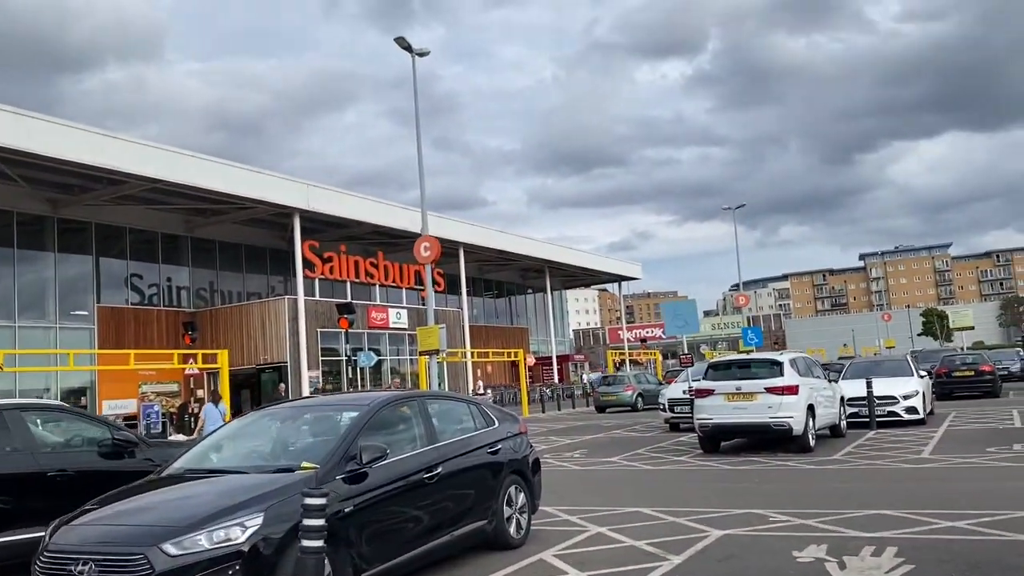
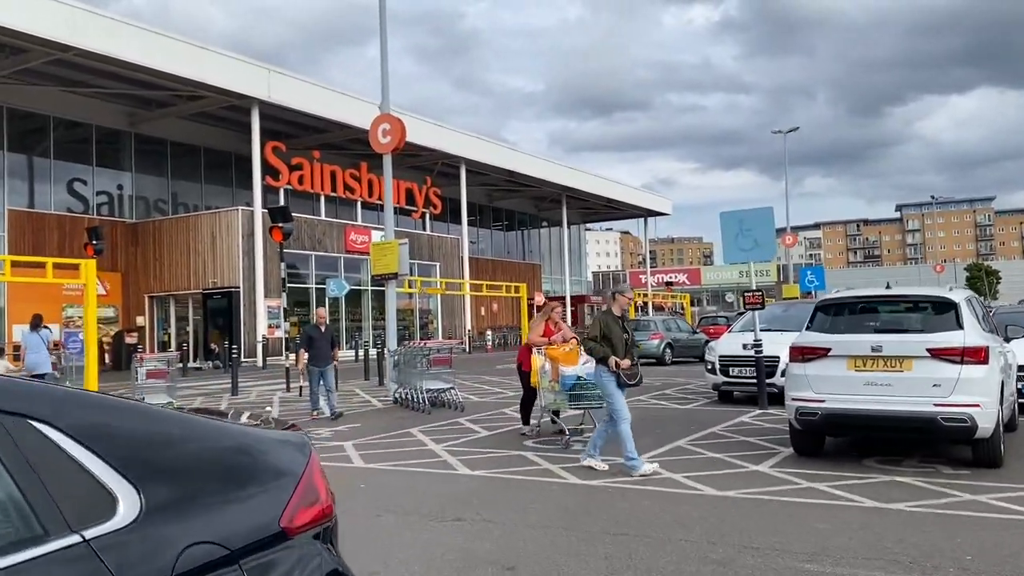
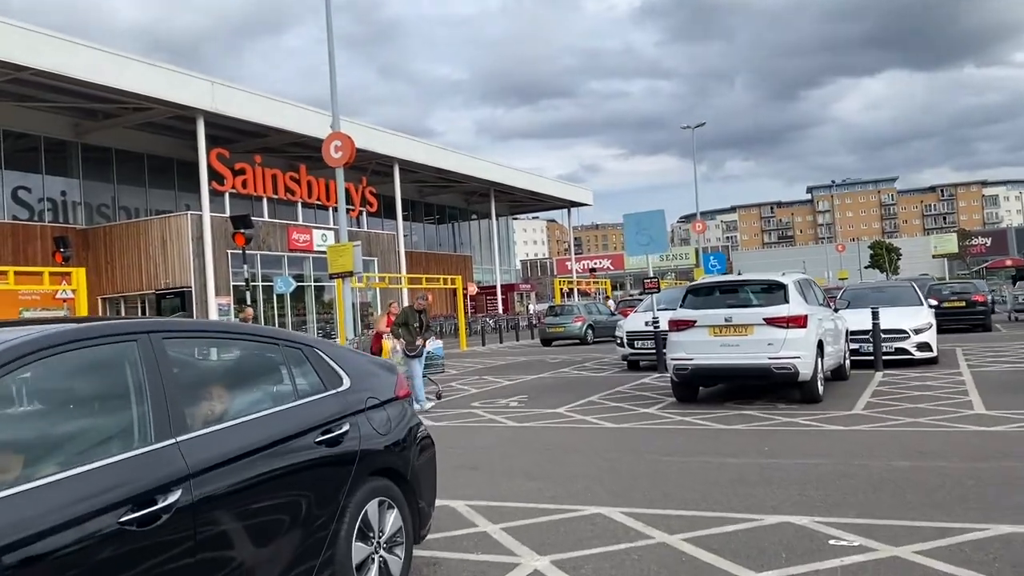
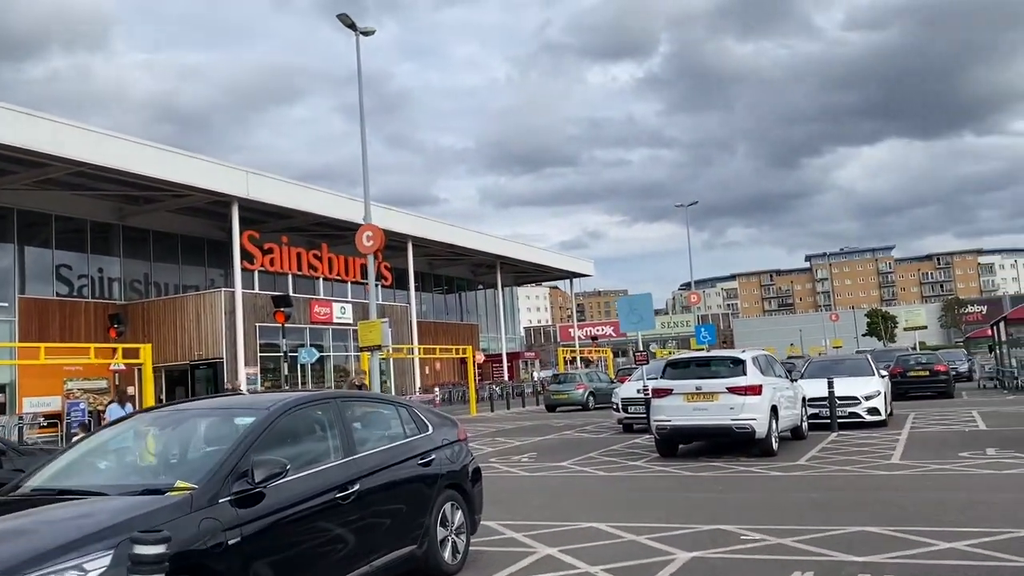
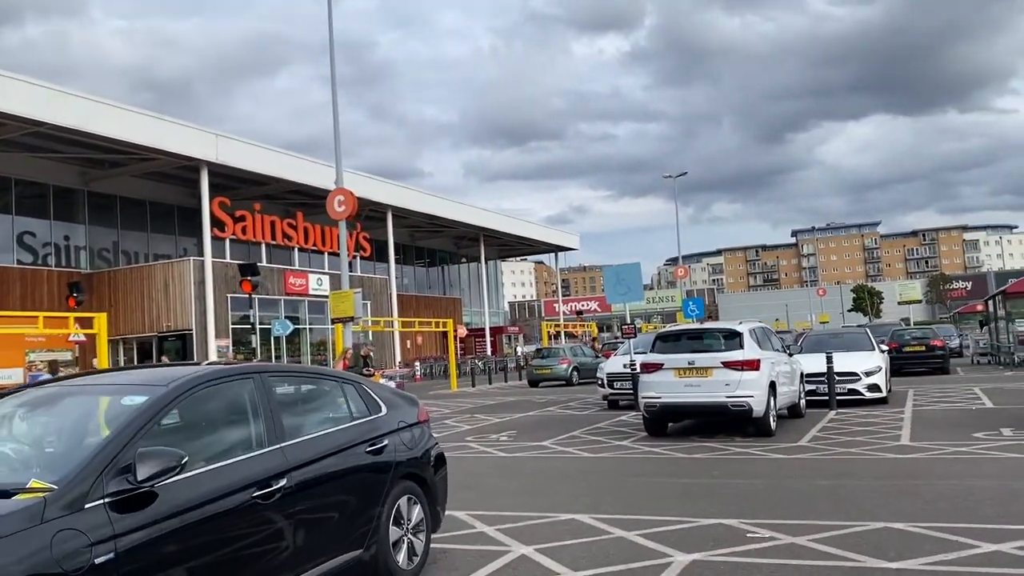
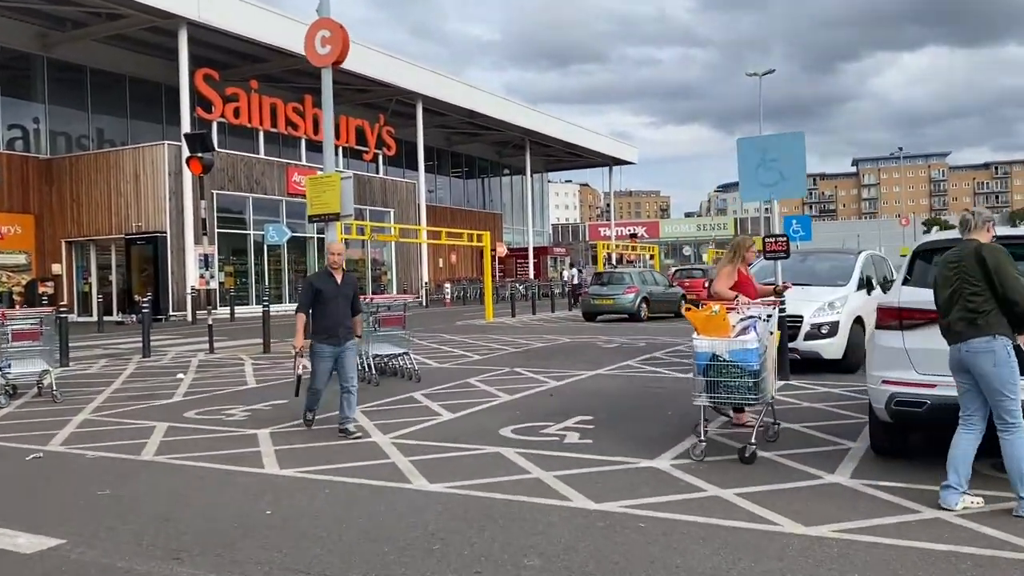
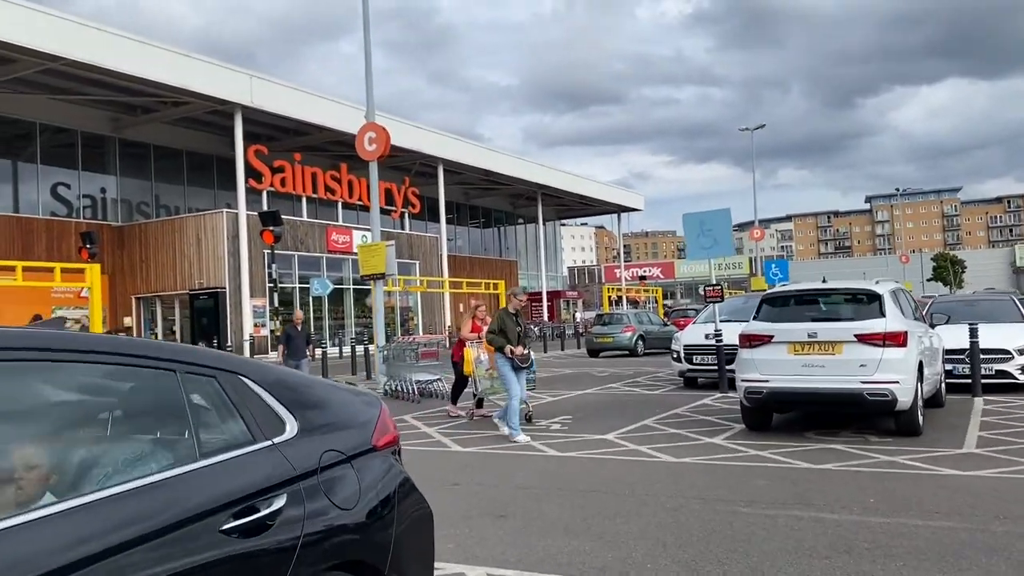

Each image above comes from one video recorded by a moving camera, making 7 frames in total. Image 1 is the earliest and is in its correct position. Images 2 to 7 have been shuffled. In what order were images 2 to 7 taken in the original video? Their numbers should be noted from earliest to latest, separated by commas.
4, 5, 3, 7, 2, 6
